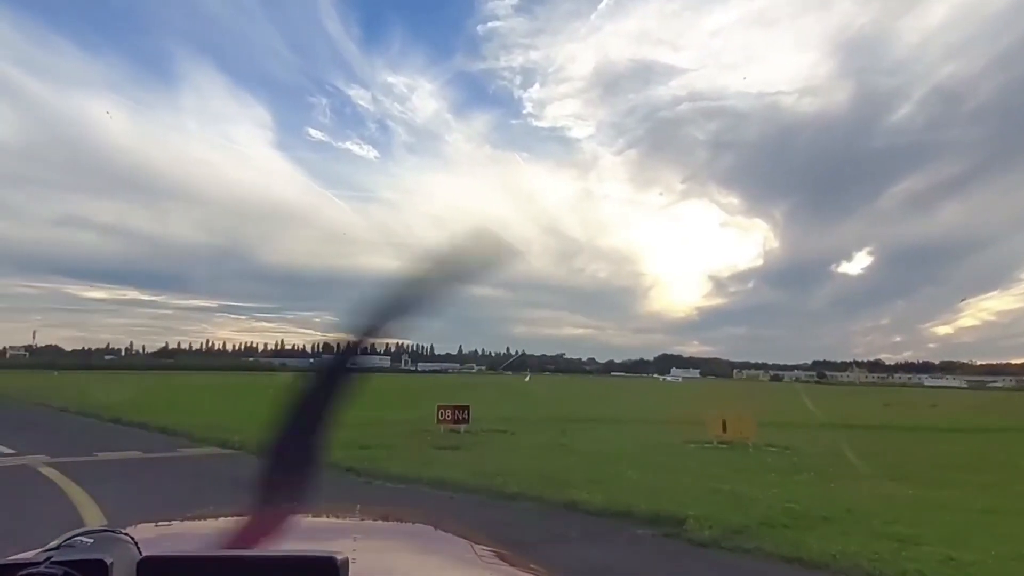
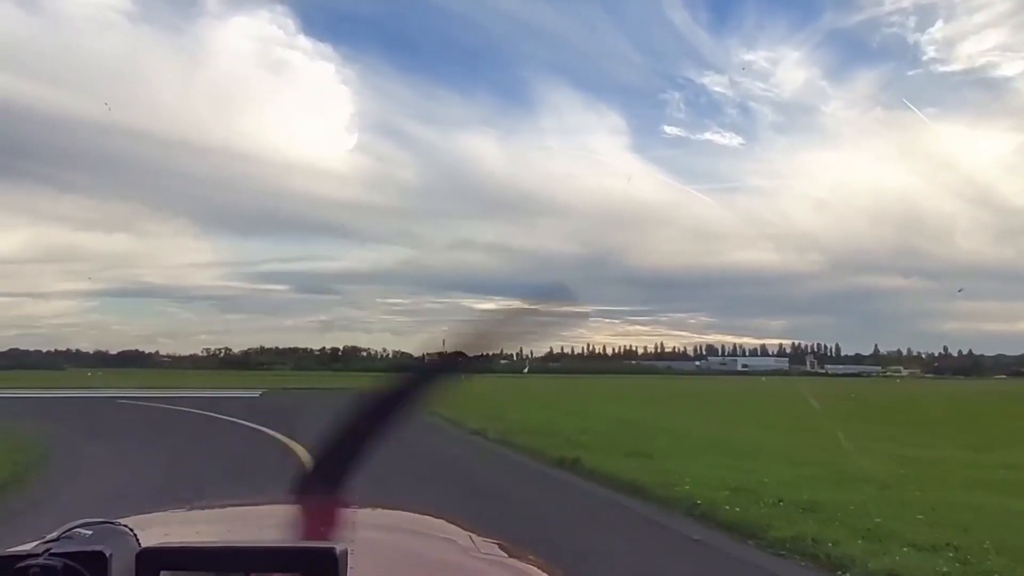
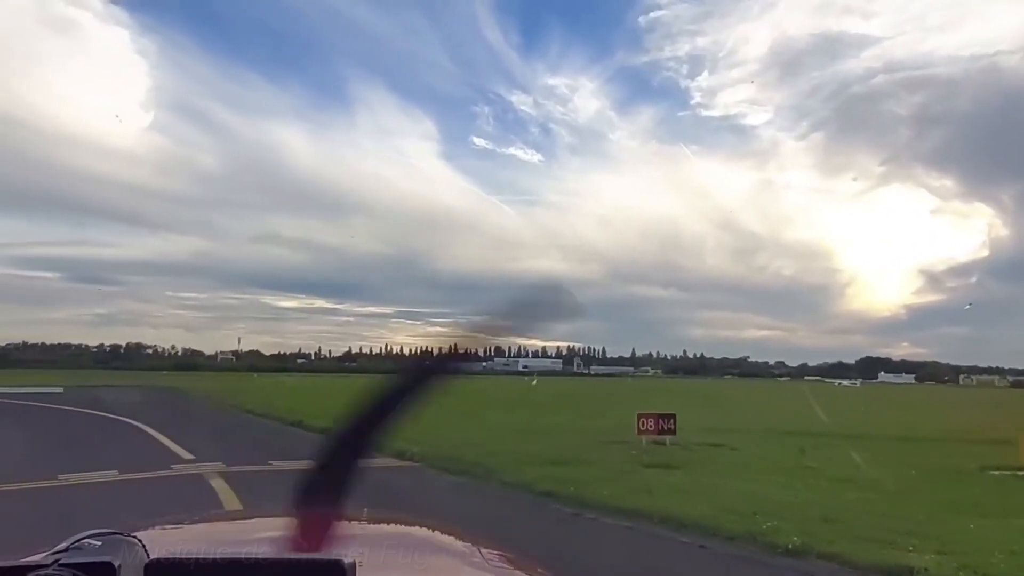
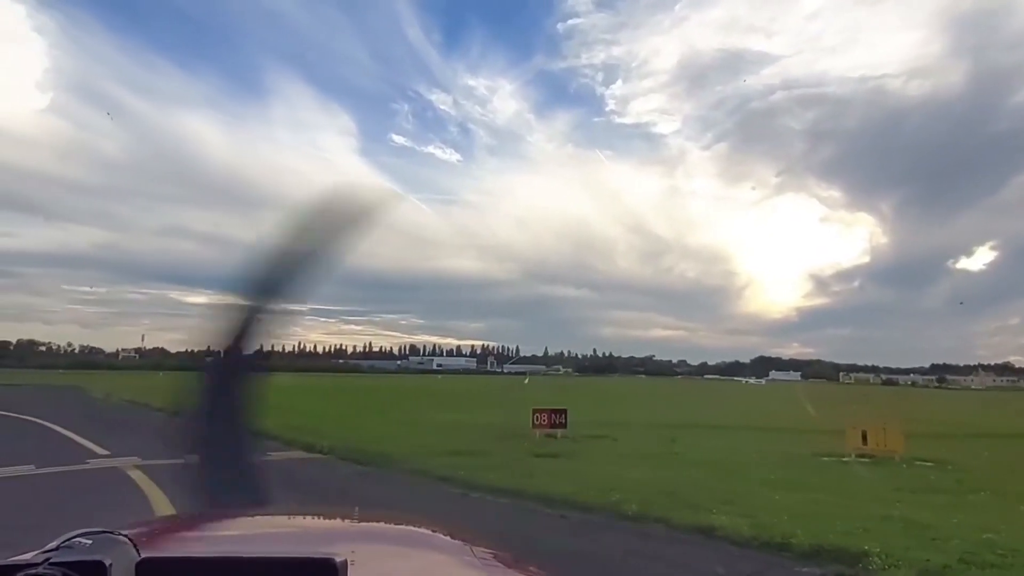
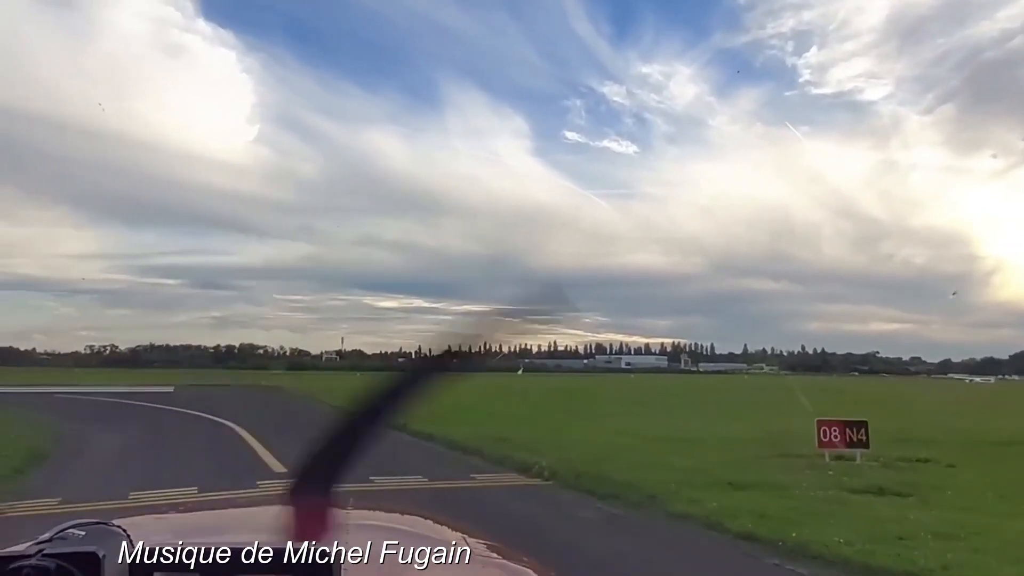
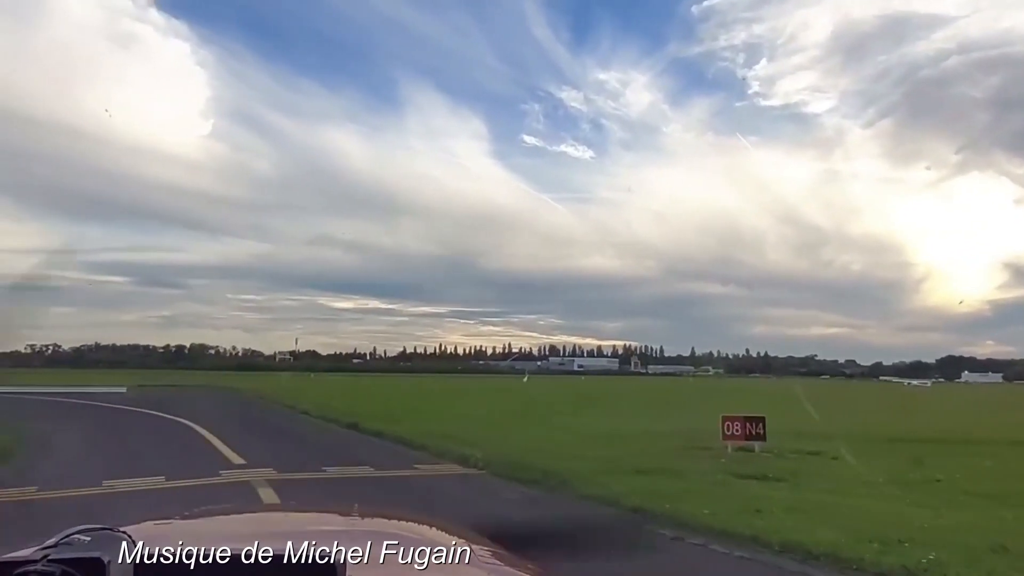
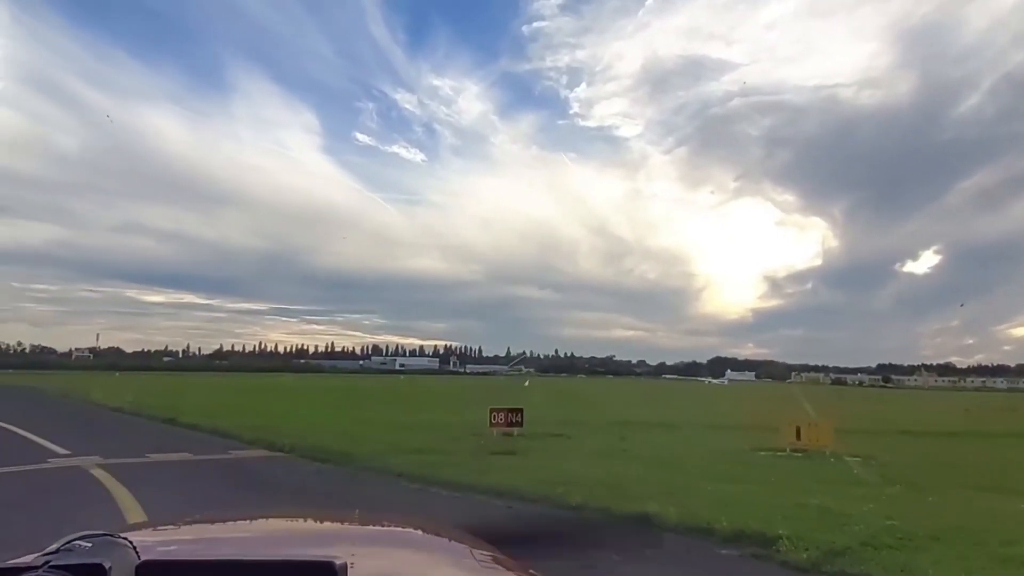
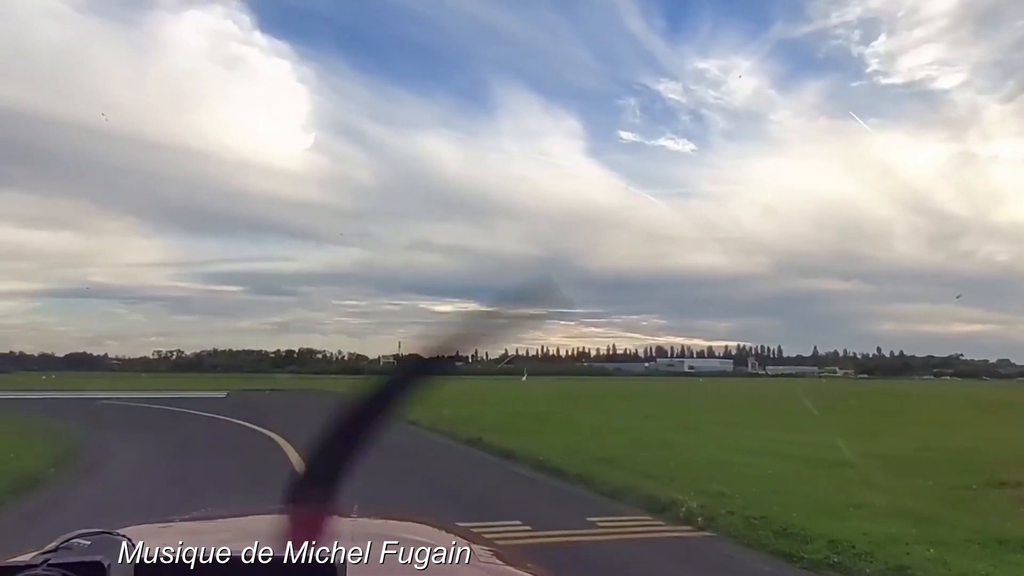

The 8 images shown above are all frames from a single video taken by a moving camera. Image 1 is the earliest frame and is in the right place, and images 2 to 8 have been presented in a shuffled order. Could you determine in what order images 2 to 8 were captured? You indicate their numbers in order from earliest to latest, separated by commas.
7, 4, 3, 6, 5, 8, 2
